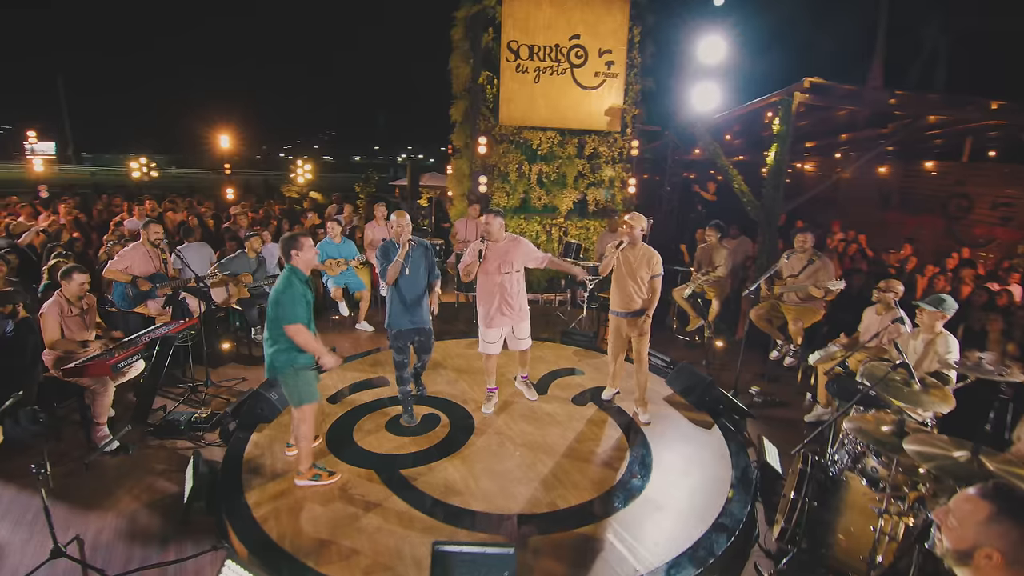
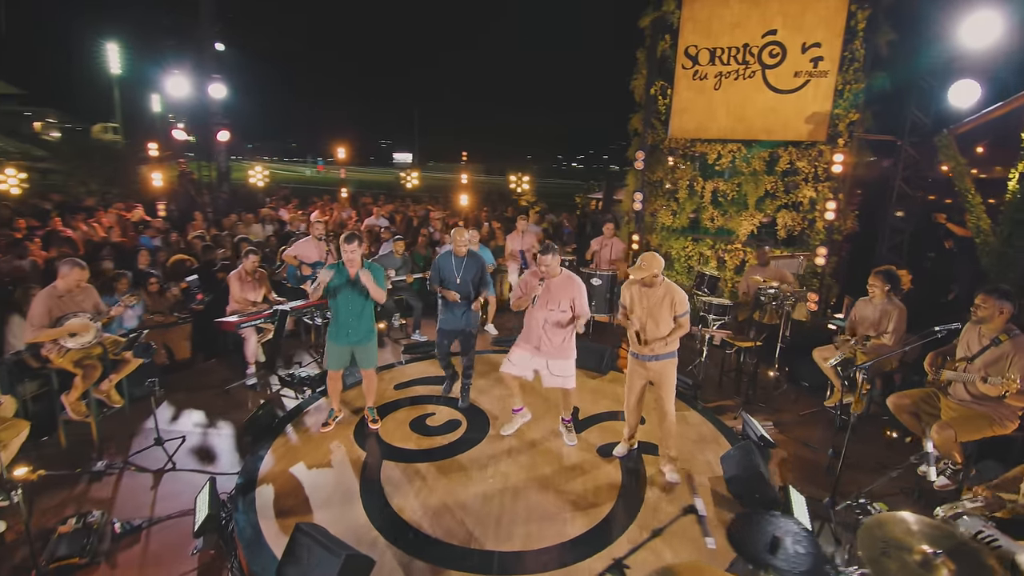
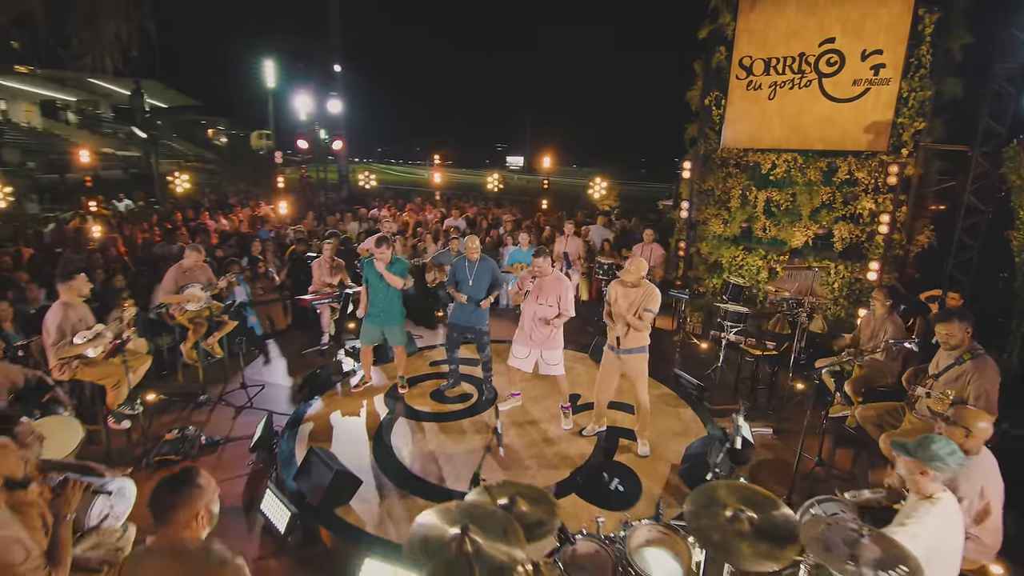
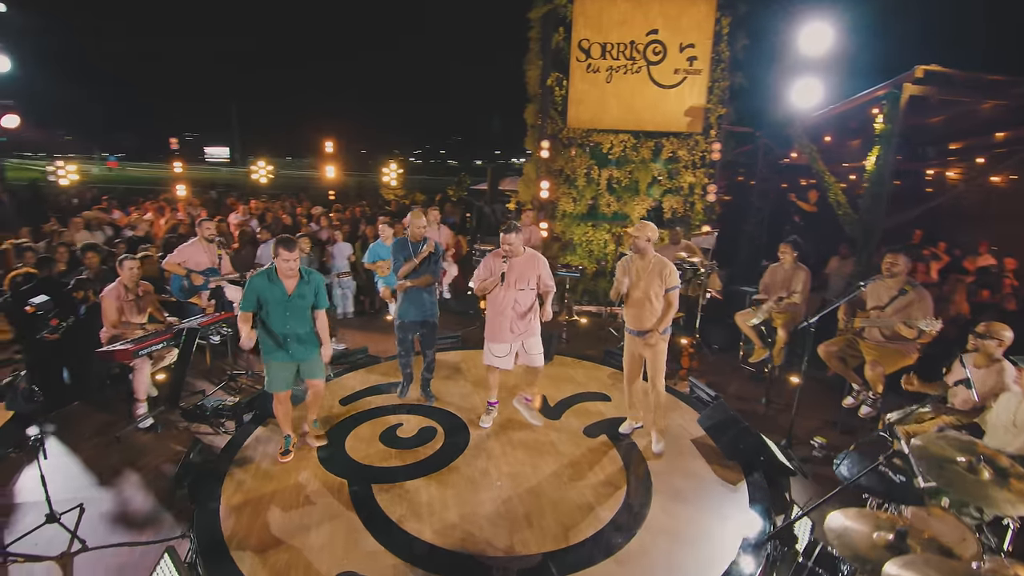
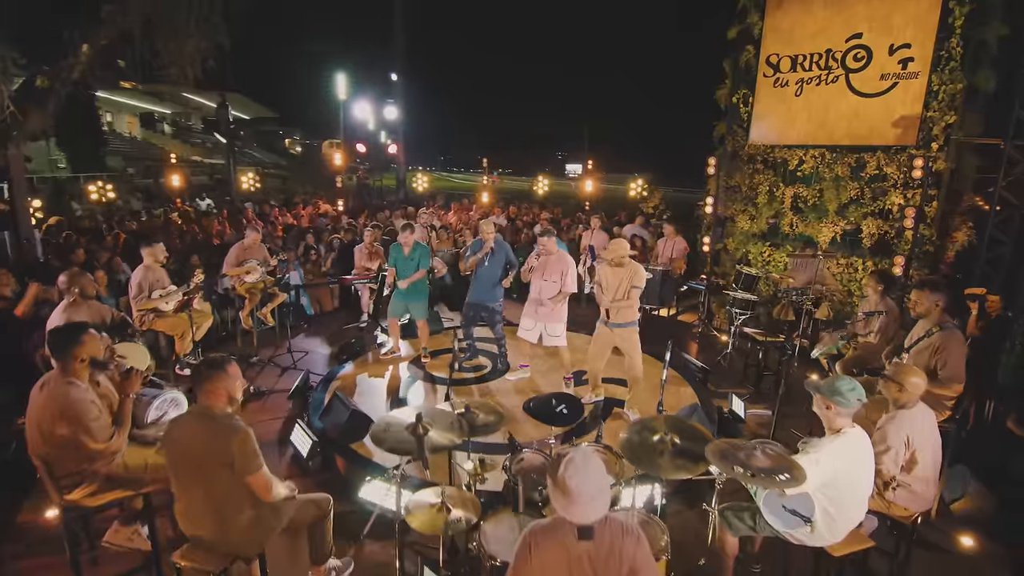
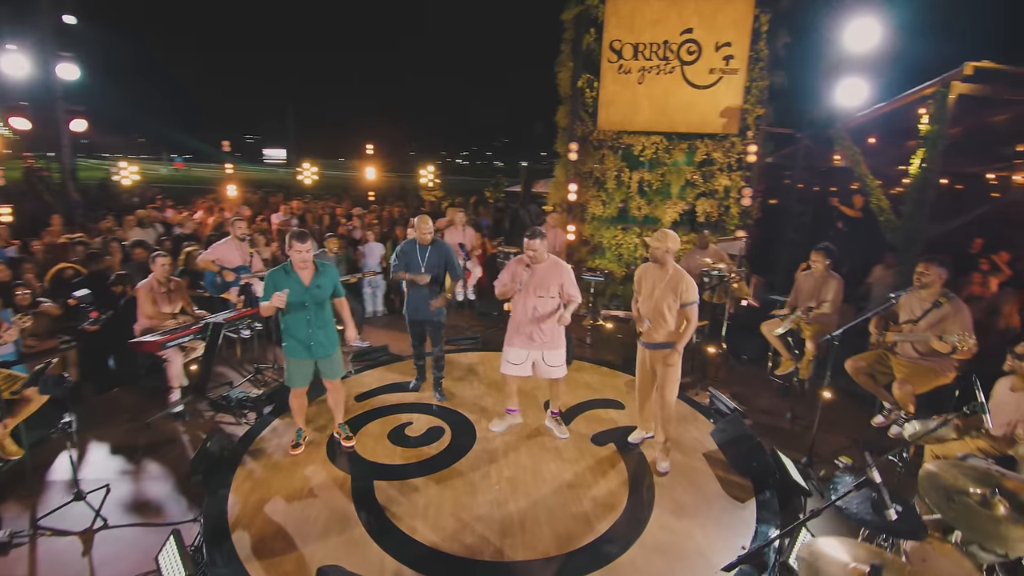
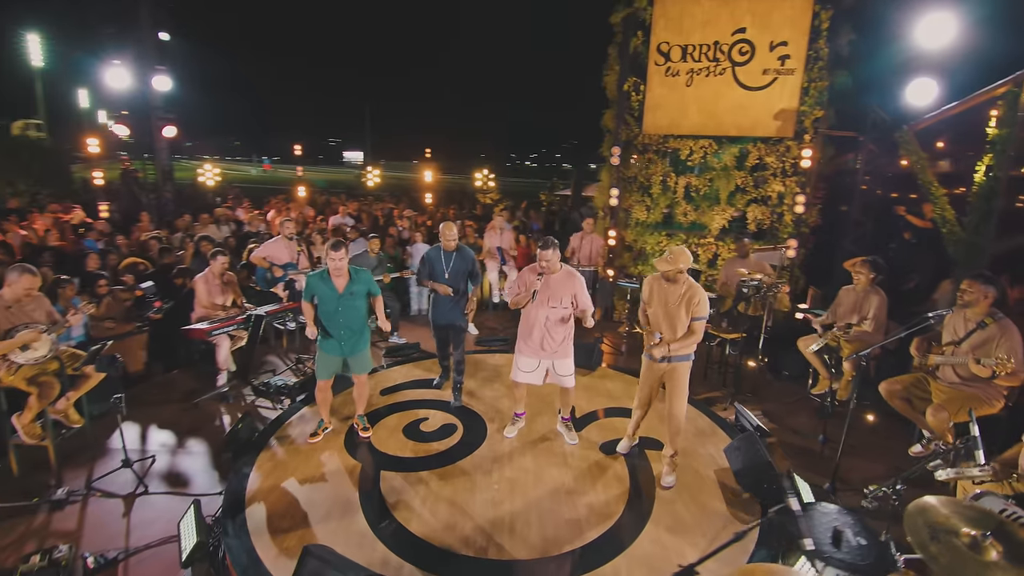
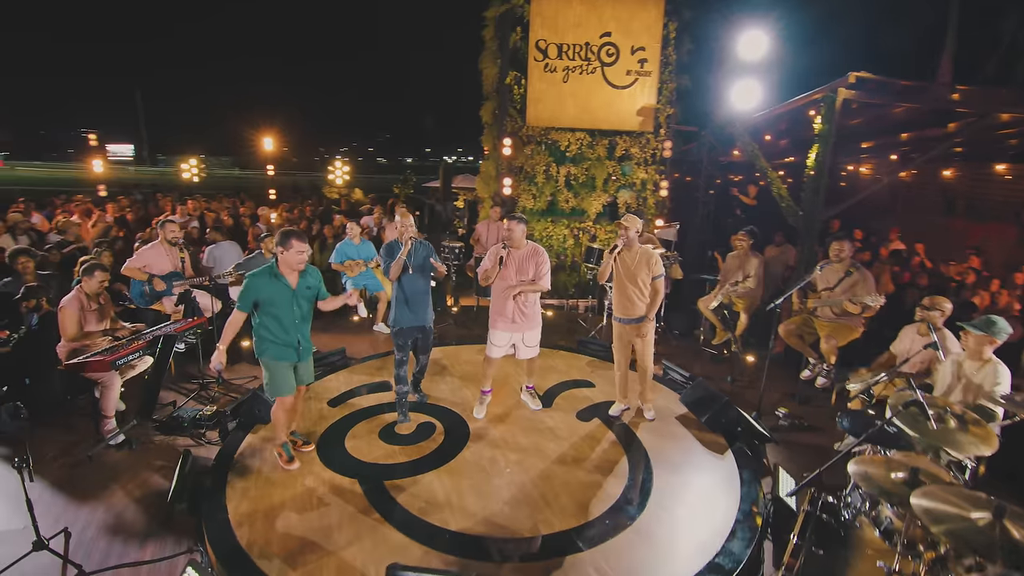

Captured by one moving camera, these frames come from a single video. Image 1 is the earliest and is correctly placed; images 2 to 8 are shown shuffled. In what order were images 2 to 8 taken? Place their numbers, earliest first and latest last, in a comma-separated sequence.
8, 4, 6, 7, 2, 3, 5
